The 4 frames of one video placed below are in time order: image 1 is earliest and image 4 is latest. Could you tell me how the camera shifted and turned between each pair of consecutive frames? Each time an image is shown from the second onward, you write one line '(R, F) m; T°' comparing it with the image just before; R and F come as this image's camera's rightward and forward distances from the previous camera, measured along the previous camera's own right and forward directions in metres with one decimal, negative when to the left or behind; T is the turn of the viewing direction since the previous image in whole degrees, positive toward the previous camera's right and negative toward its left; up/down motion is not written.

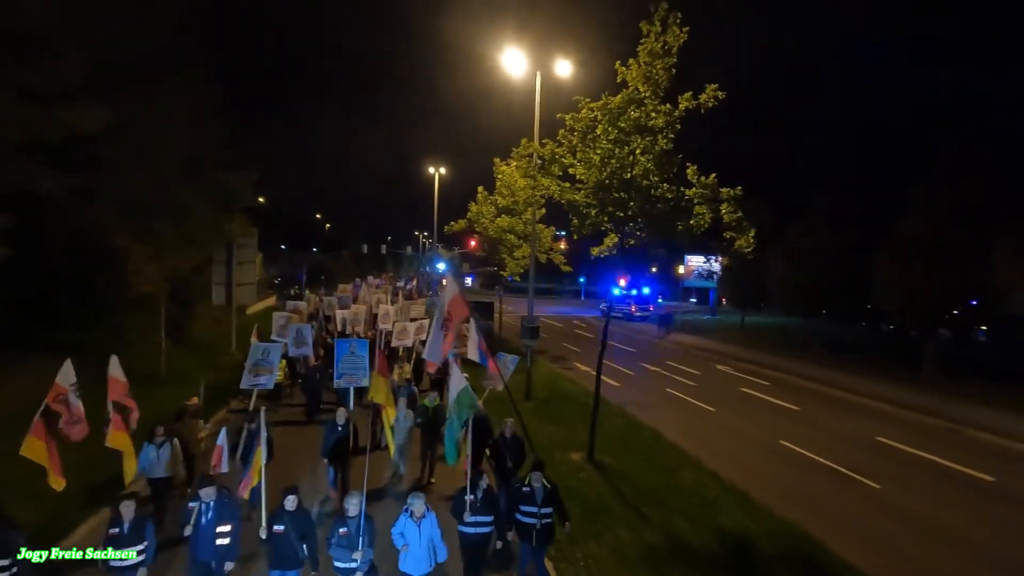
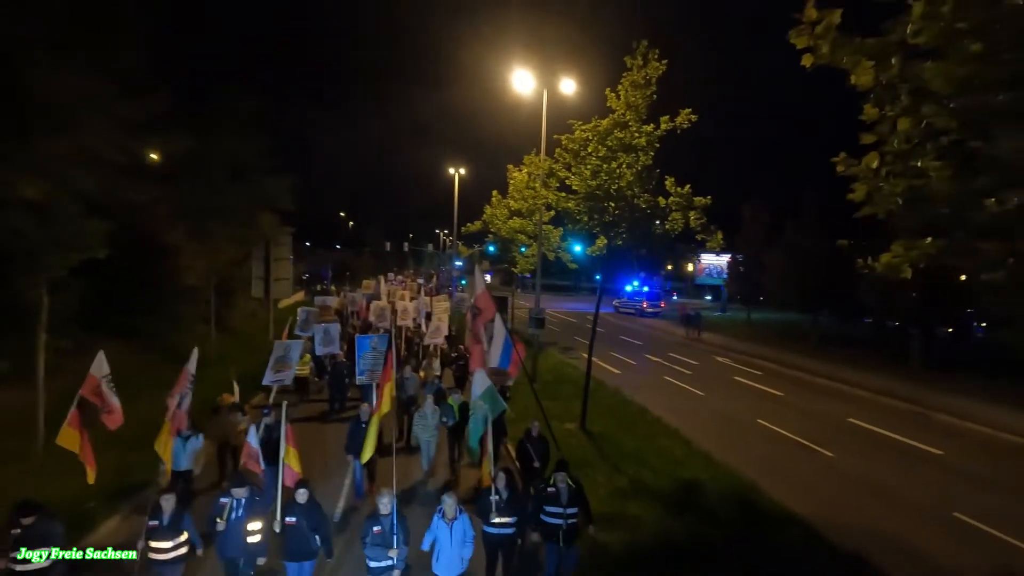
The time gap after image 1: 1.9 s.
(+0.2, -1.5) m; -1°
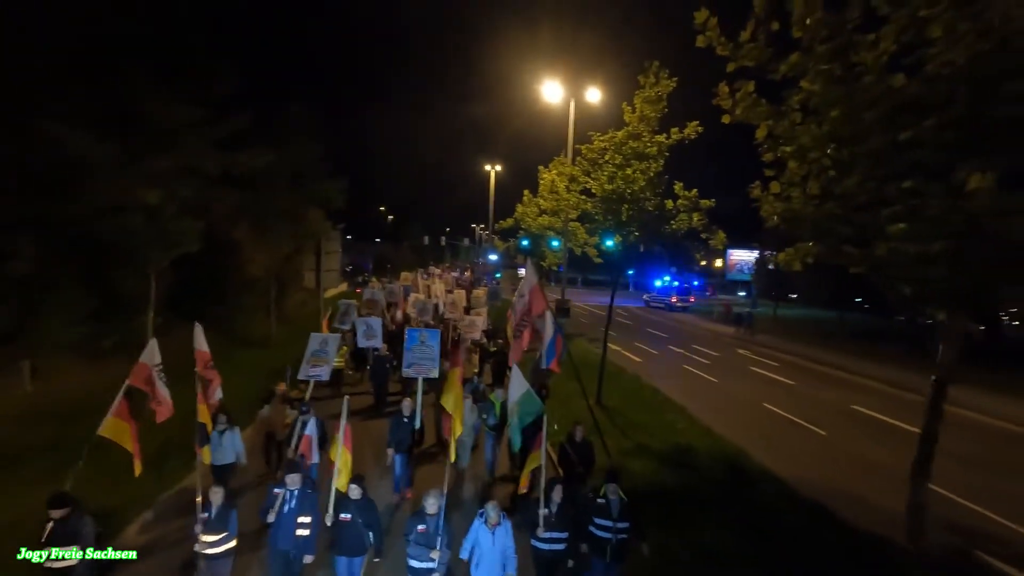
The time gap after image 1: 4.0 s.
(+0.2, -1.3) m; -3°
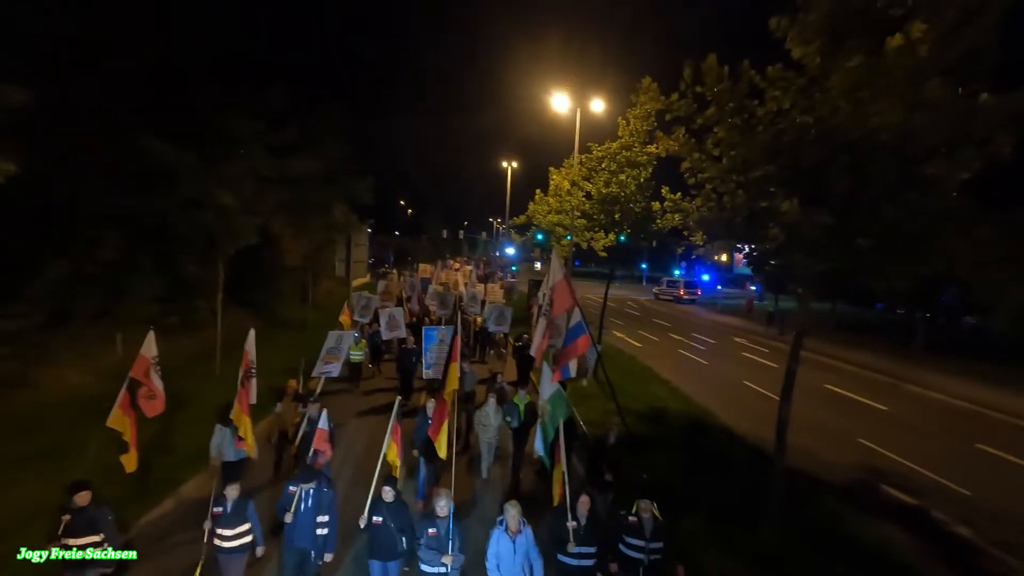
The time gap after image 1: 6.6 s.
(-0.2, +1.0) m; -1°
